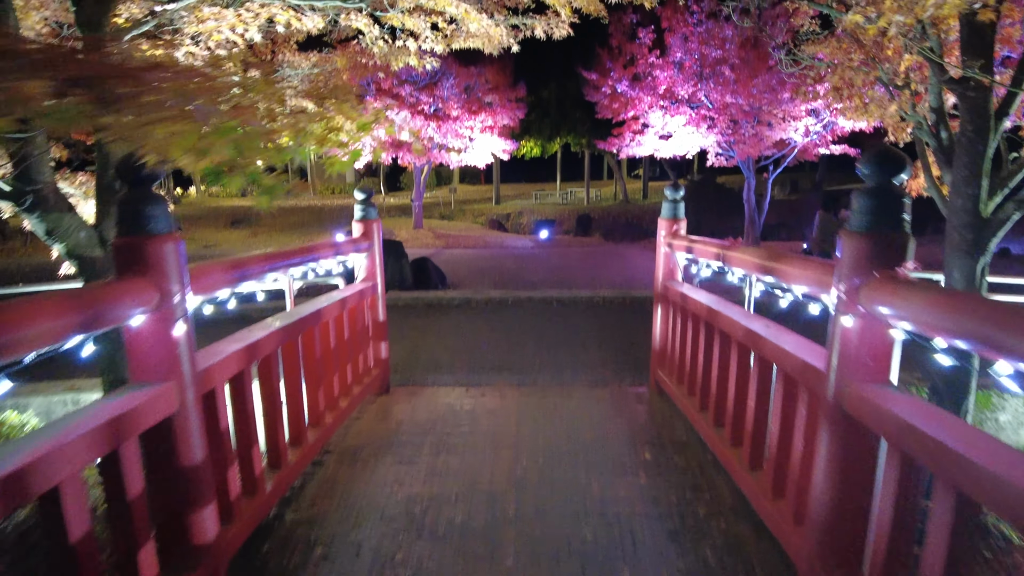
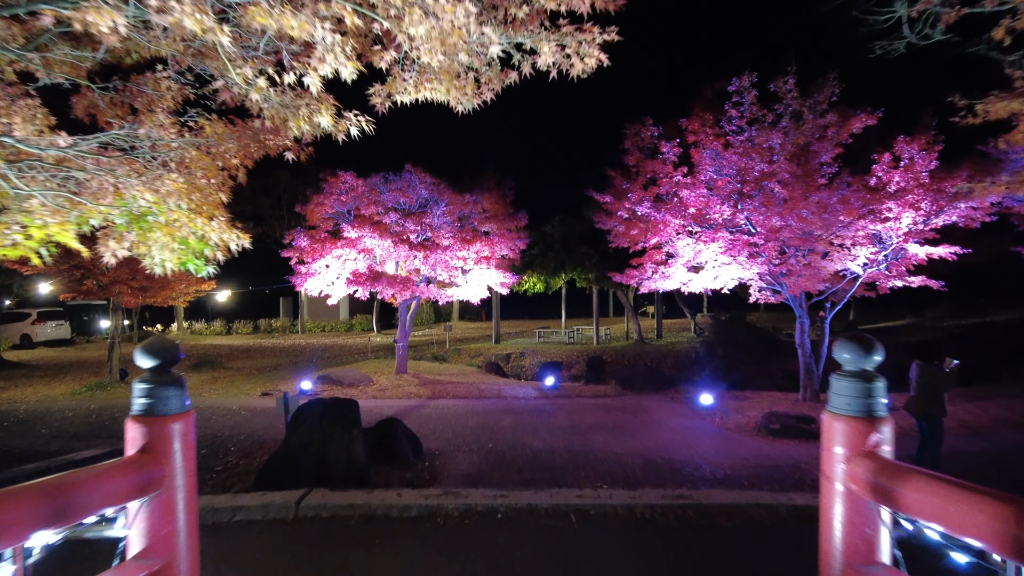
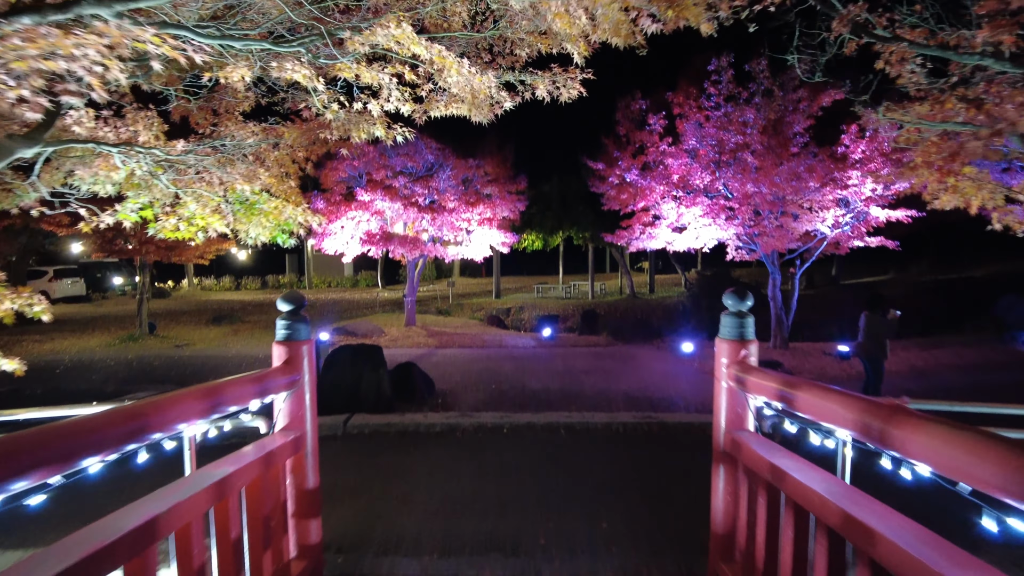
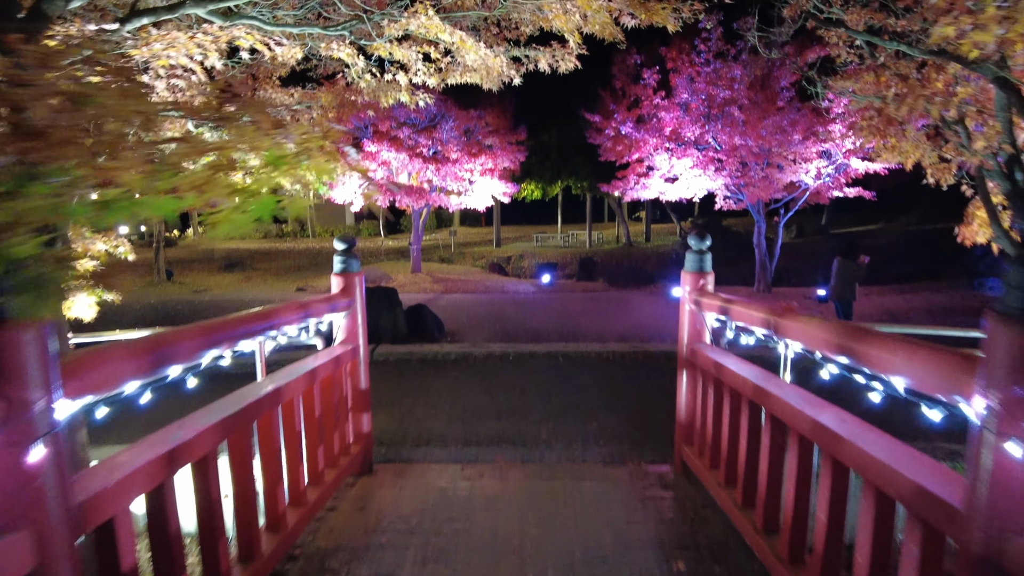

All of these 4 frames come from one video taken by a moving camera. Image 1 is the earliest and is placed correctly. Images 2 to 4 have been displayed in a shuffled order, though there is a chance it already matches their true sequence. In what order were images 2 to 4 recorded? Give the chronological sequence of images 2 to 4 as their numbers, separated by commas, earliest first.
4, 3, 2
